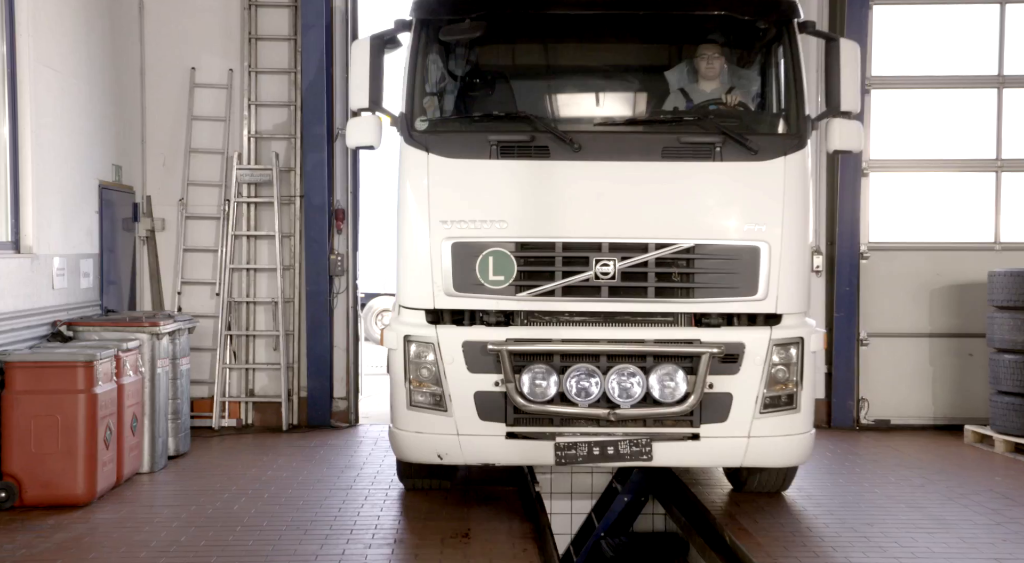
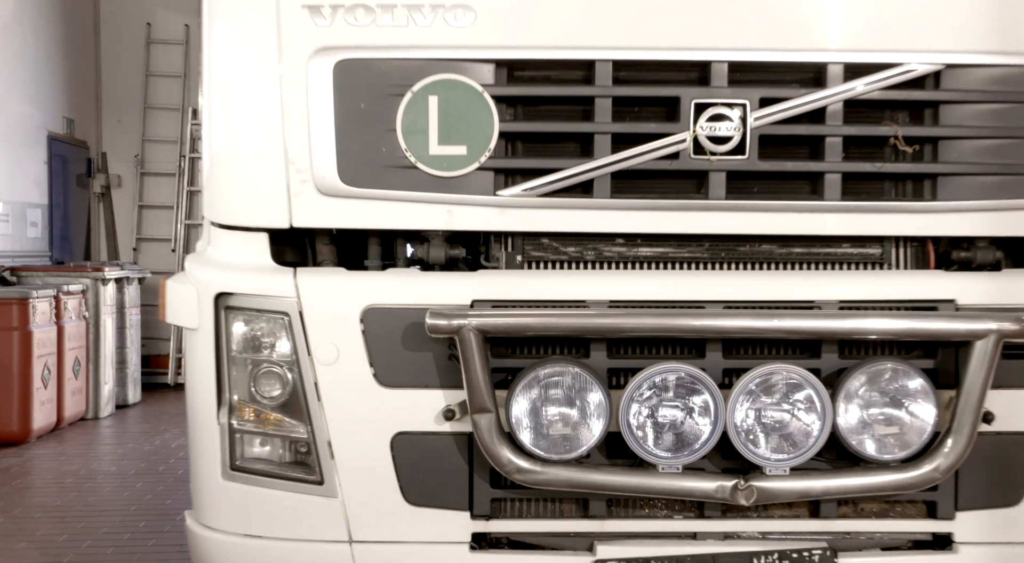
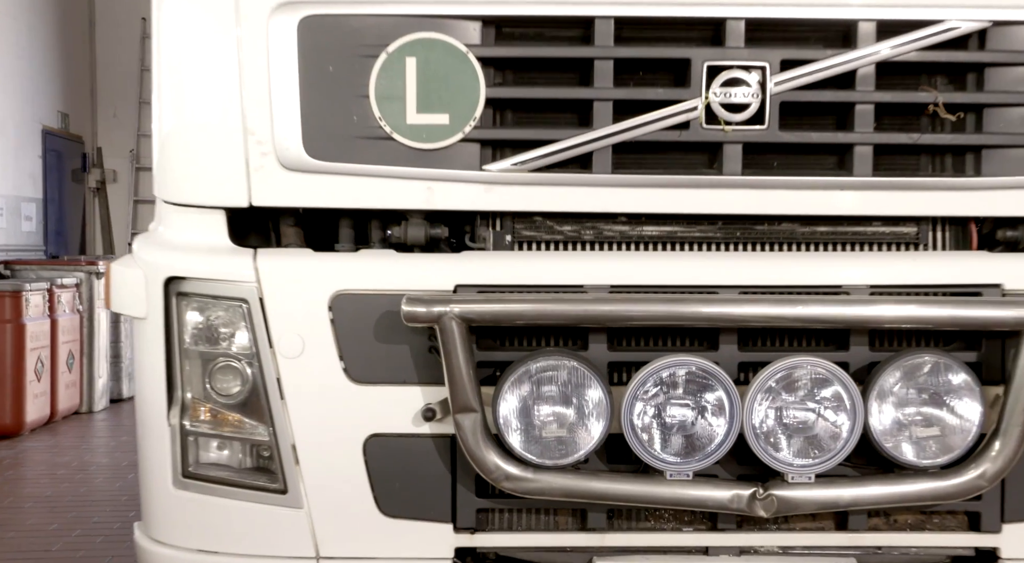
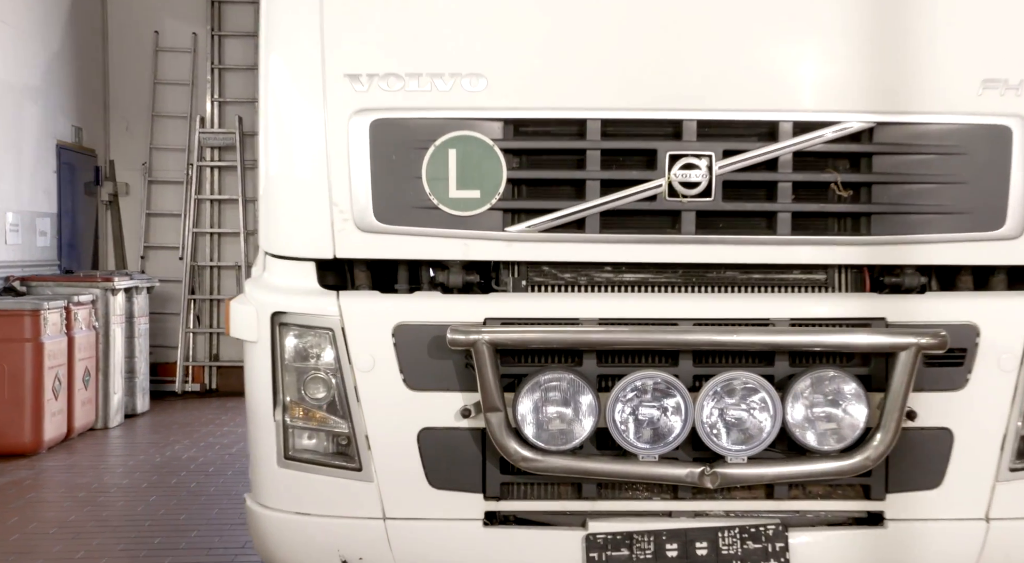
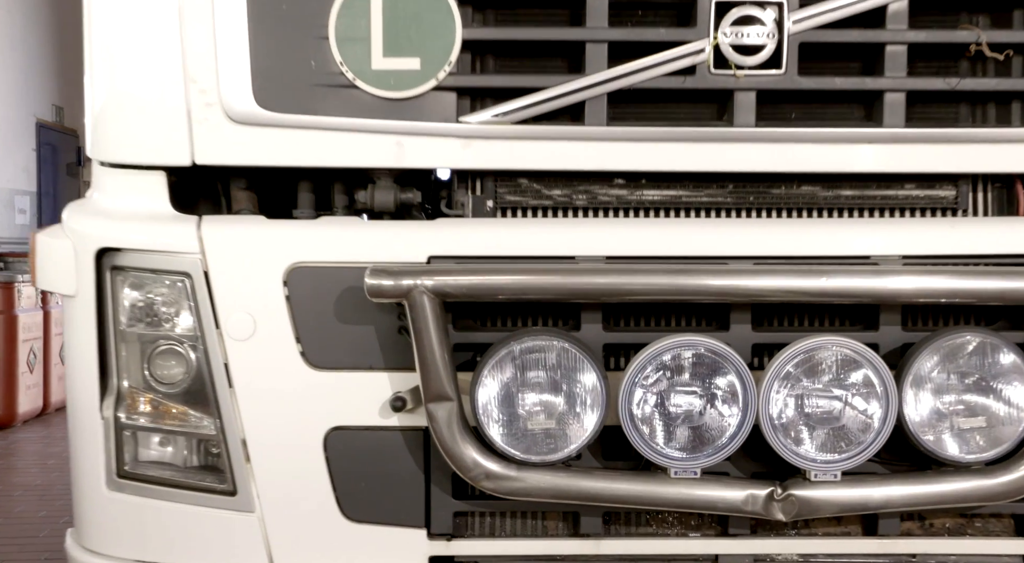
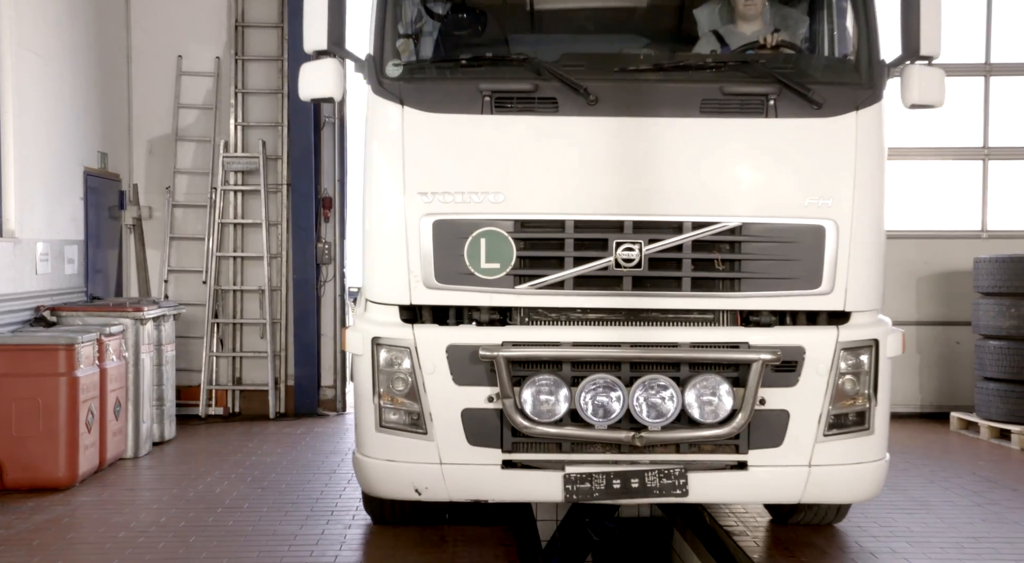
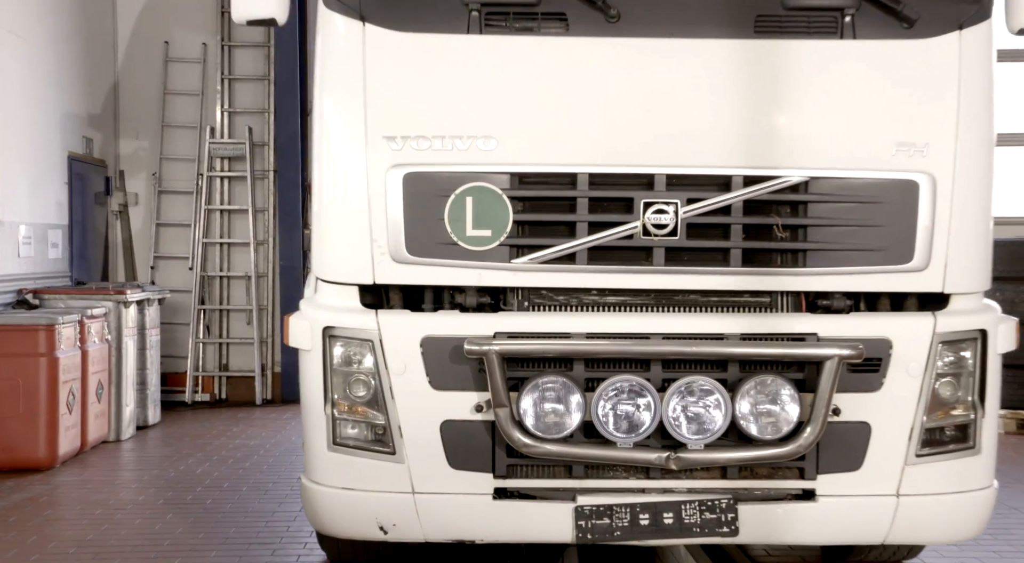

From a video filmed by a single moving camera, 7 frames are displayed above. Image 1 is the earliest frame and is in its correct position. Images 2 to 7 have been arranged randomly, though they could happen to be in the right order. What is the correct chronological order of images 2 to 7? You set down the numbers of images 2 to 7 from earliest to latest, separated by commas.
6, 7, 4, 2, 3, 5
